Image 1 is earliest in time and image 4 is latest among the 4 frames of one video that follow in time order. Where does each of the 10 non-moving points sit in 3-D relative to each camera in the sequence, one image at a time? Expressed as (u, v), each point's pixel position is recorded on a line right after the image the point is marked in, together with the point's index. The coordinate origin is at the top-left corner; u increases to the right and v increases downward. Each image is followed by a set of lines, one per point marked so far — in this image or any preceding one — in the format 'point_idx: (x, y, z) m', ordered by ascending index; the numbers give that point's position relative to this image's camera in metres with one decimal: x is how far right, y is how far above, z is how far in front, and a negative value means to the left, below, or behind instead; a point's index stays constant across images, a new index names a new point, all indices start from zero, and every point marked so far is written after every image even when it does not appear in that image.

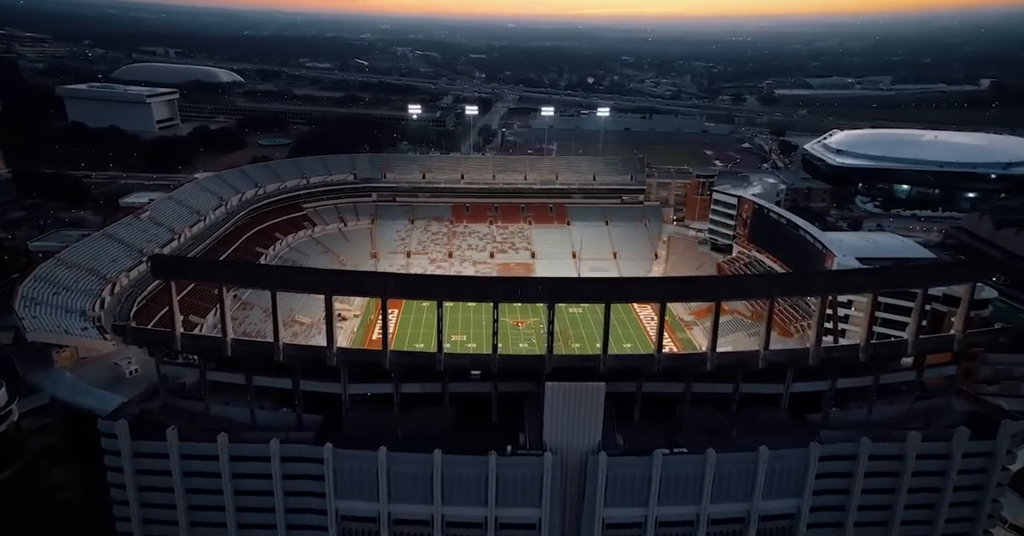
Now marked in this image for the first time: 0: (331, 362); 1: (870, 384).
0: (-4.7, -2.5, +16.3) m
1: (+9.4, -3.0, +16.3) m
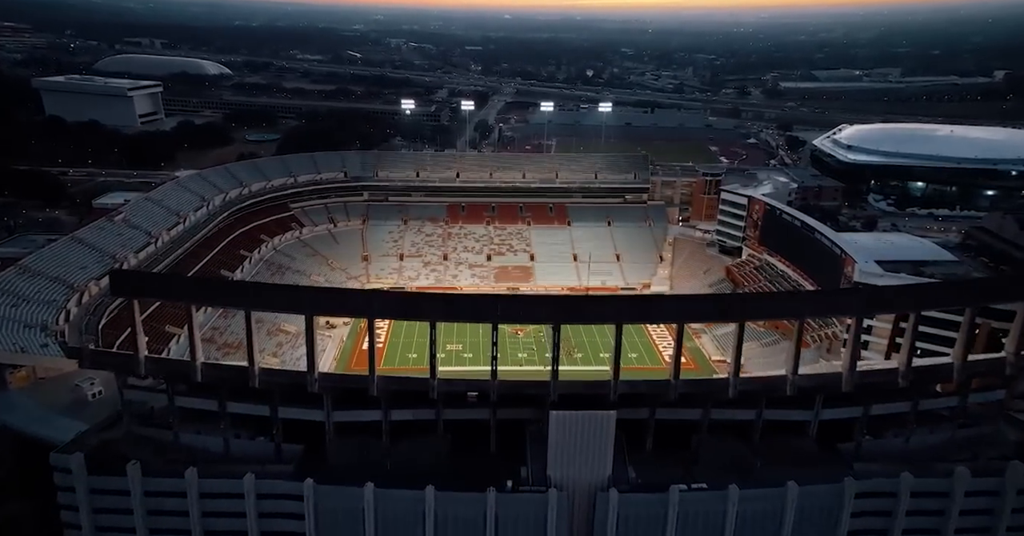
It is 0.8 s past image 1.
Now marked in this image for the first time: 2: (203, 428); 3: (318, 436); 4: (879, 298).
0: (-4.7, -2.8, +14.7) m
1: (+9.4, -3.4, +14.7) m
2: (-7.8, -4.1, +15.8) m
3: (-5.0, -4.3, +16.0) m
4: (+8.2, -0.7, +14.0) m
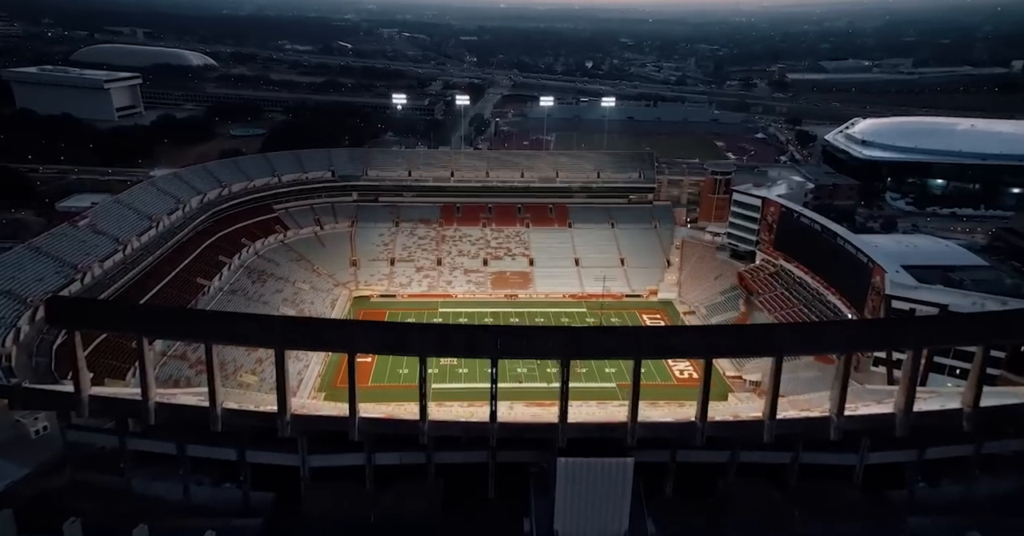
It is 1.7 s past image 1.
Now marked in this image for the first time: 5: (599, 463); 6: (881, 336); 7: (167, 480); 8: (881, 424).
0: (-4.7, -3.3, +12.7) m
1: (+9.4, -3.8, +12.8) m
2: (-7.8, -4.6, +13.8) m
3: (-4.9, -4.8, +14.1) m
4: (+8.3, -1.2, +12.1) m
5: (+1.7, -3.7, +11.9) m
6: (+7.1, -1.3, +12.0) m
7: (-7.5, -4.6, +13.5) m
8: (+7.2, -3.1, +12.3) m
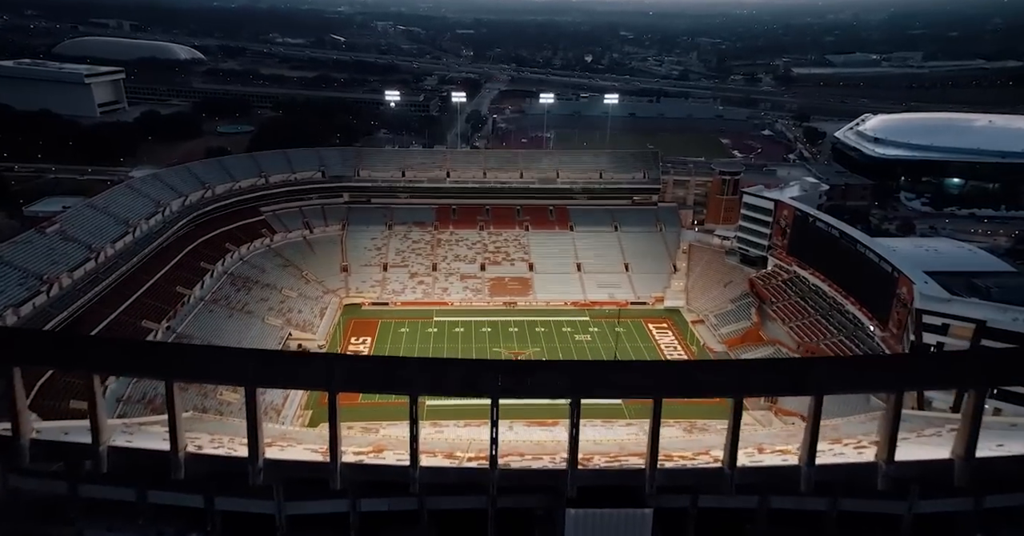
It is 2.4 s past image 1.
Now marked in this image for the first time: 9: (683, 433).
0: (-4.6, -3.8, +11.2) m
1: (+9.4, -4.3, +11.4) m
2: (-7.7, -5.0, +12.2) m
3: (-4.9, -5.2, +12.5) m
4: (+8.3, -1.6, +10.6) m
5: (+1.7, -4.2, +10.4) m
6: (+7.1, -1.8, +10.5) m
7: (-7.4, -5.1, +12.0) m
8: (+7.3, -3.5, +10.8) m
9: (+5.3, -5.1, +19.3) m
